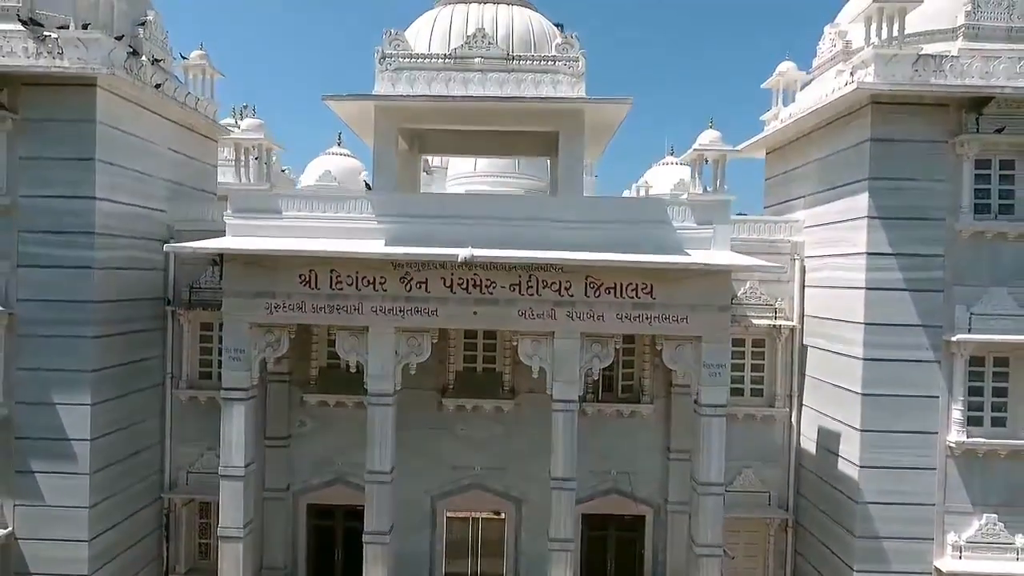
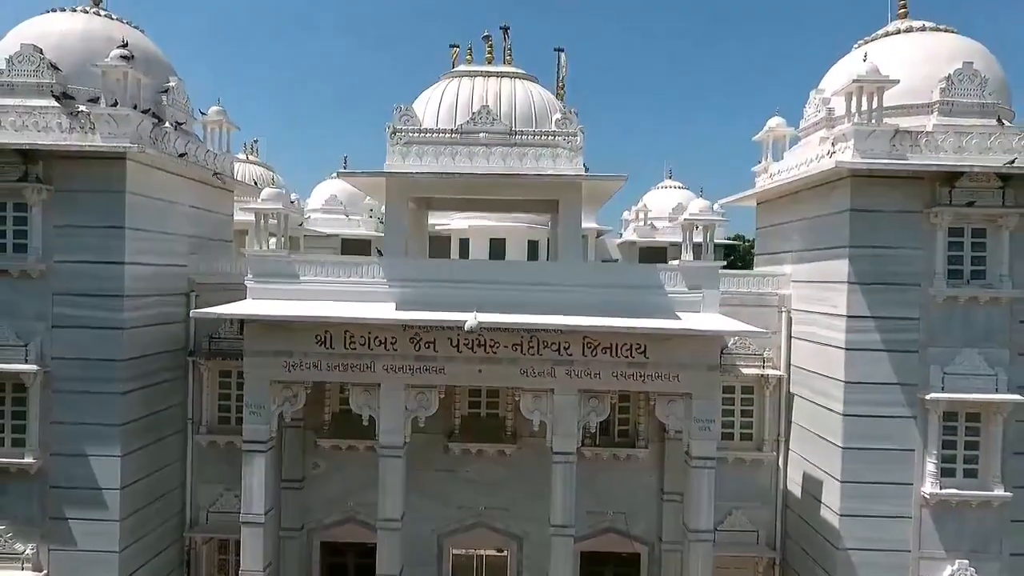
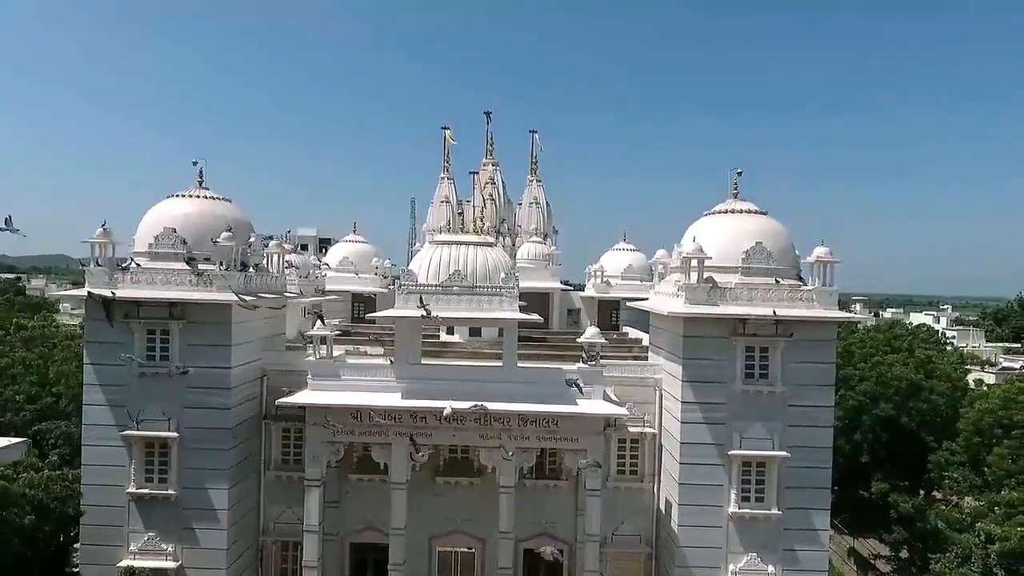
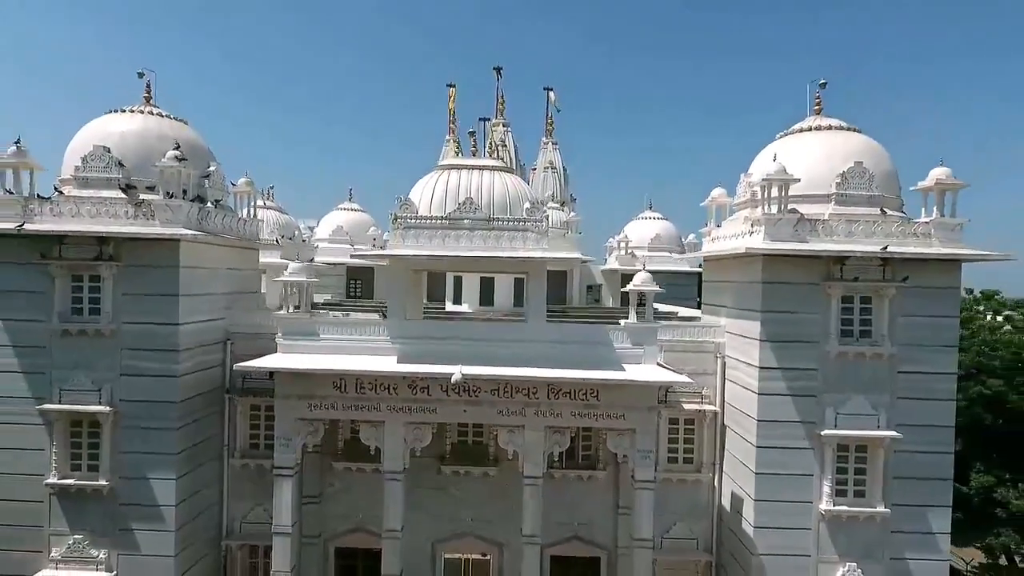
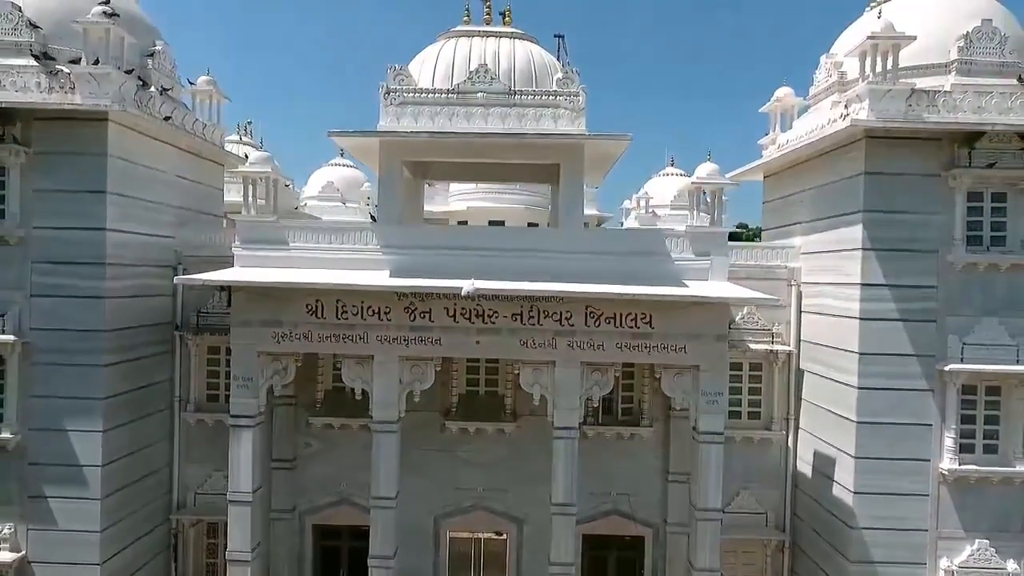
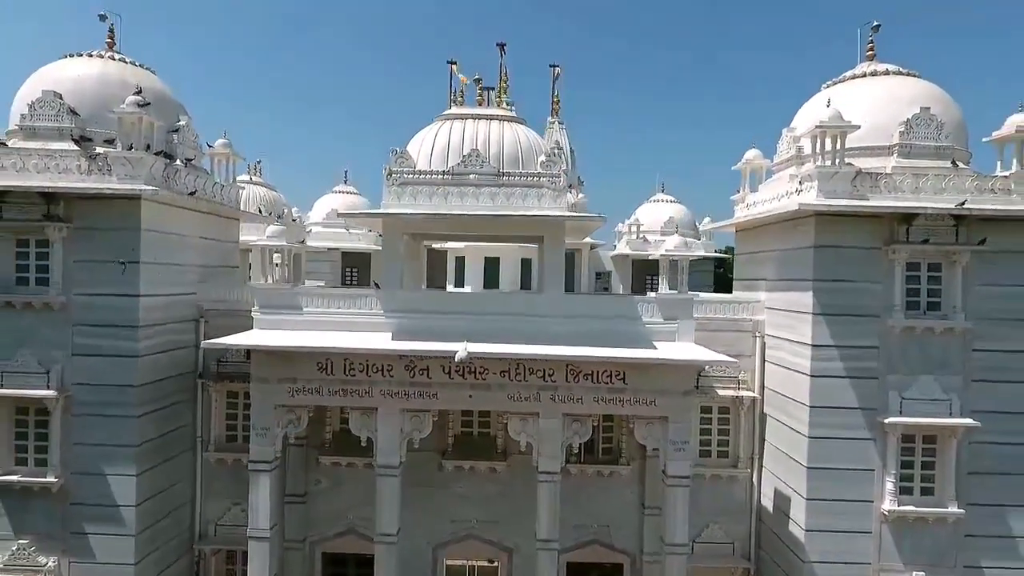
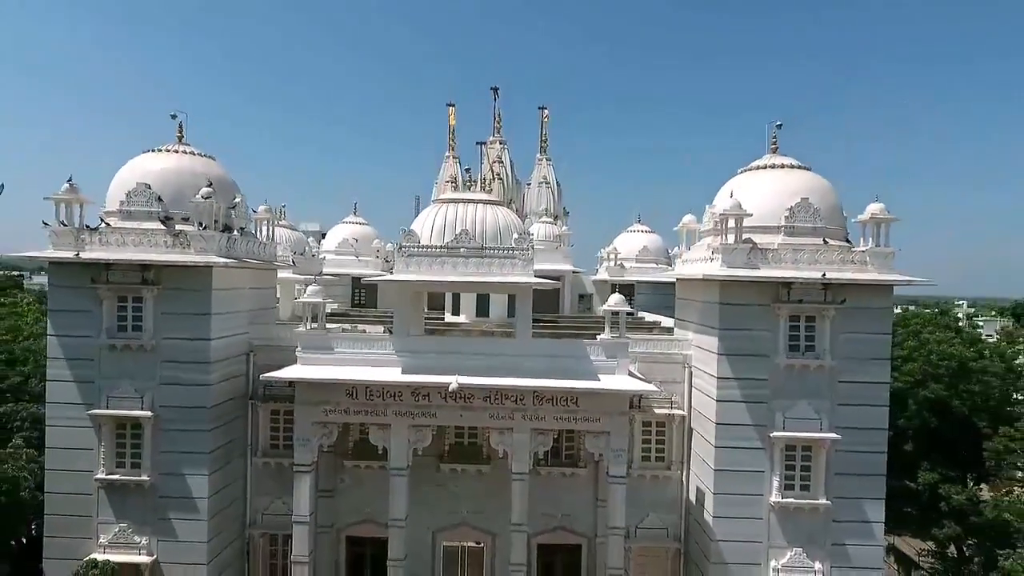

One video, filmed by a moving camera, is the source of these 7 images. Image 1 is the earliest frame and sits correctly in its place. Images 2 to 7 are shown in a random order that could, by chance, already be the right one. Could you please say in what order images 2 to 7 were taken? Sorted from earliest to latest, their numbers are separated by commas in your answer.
5, 2, 6, 4, 7, 3
